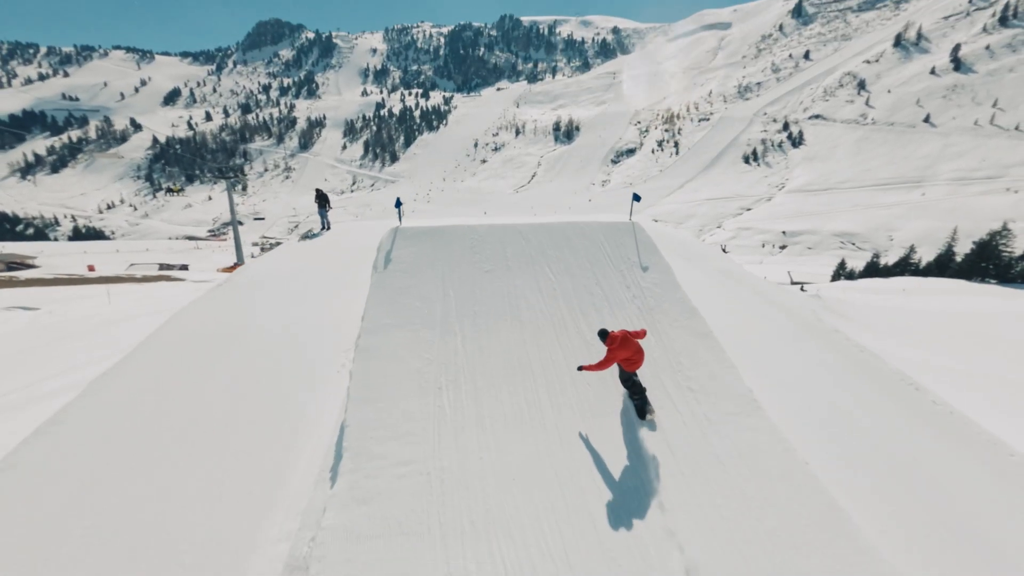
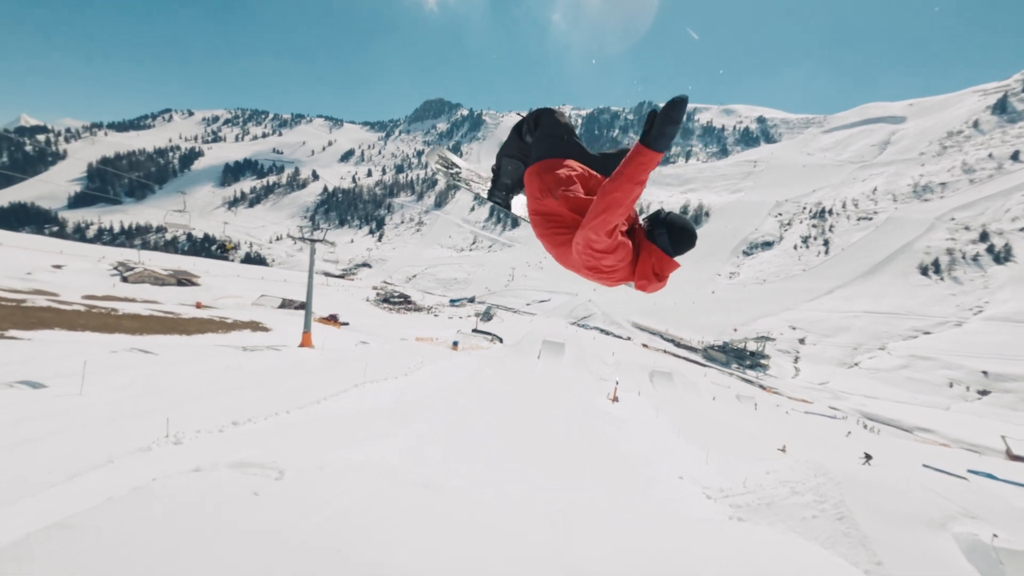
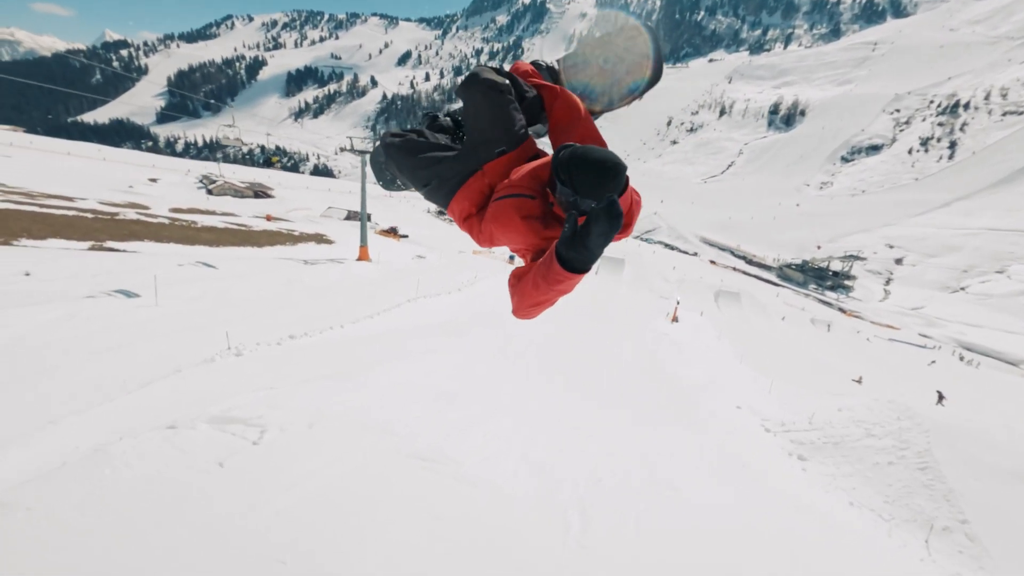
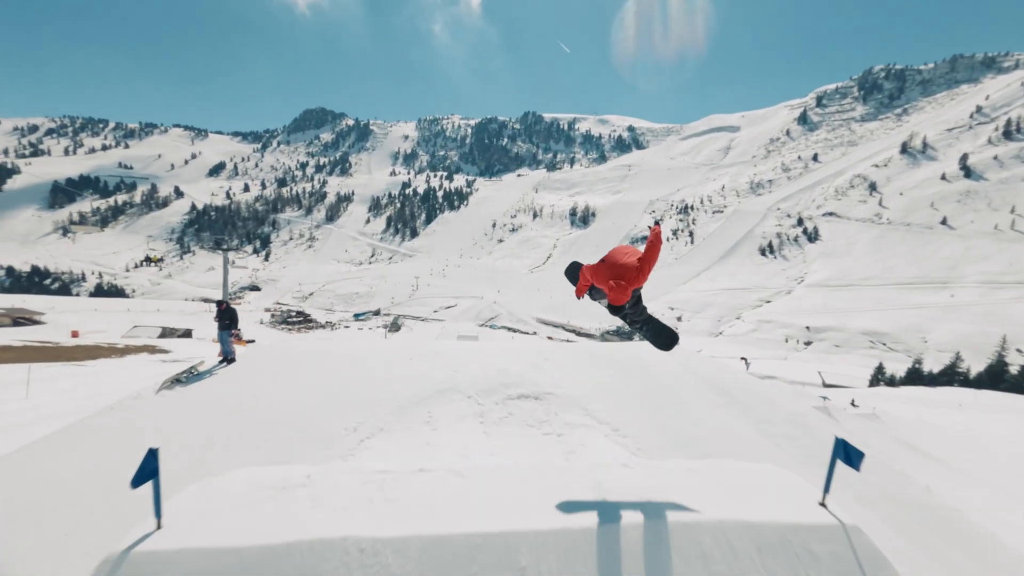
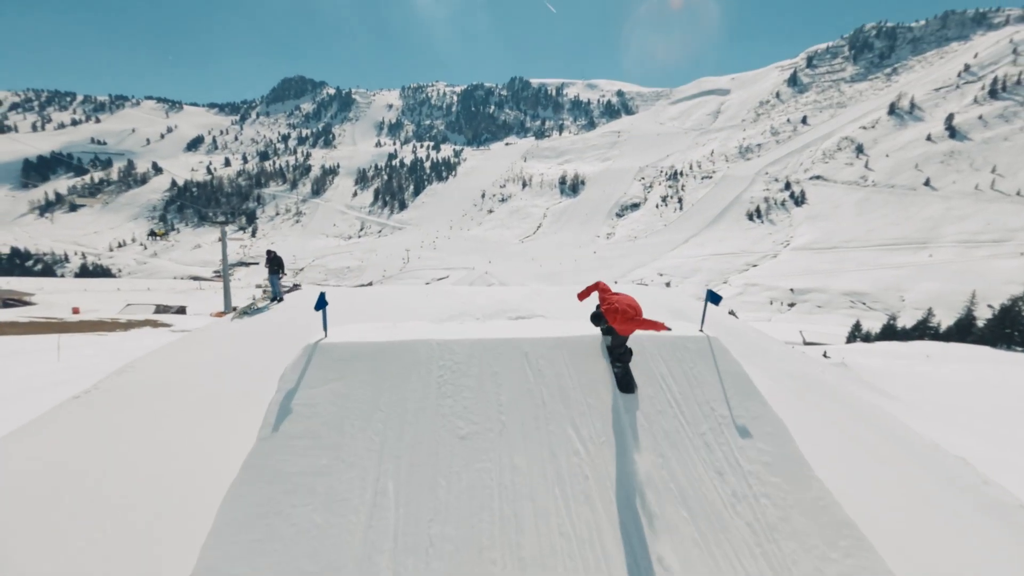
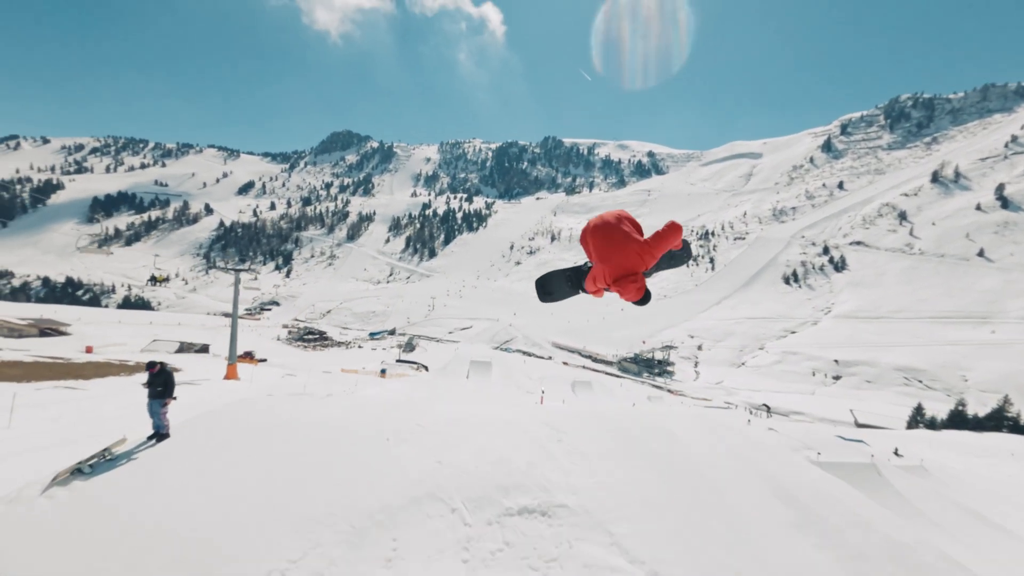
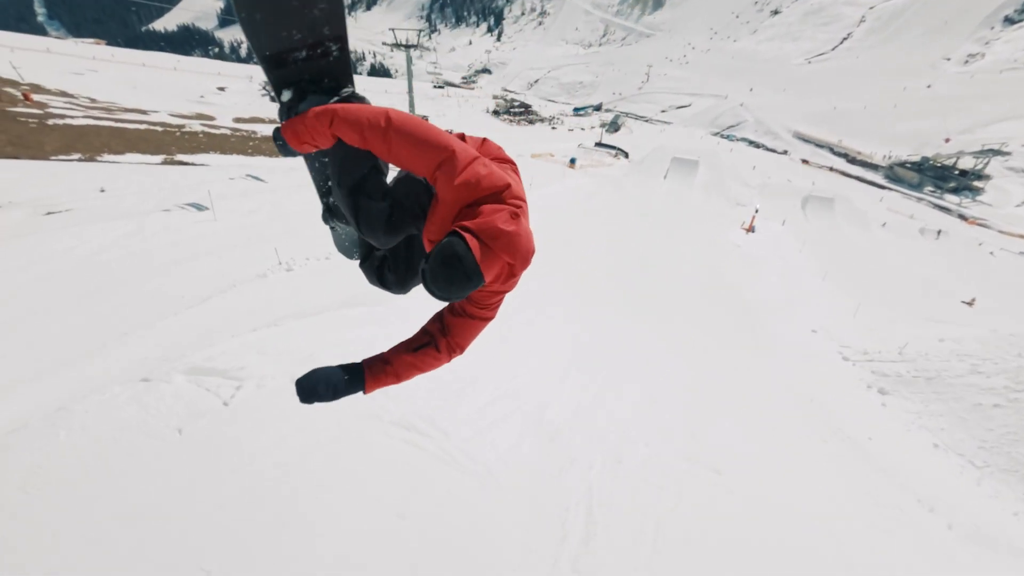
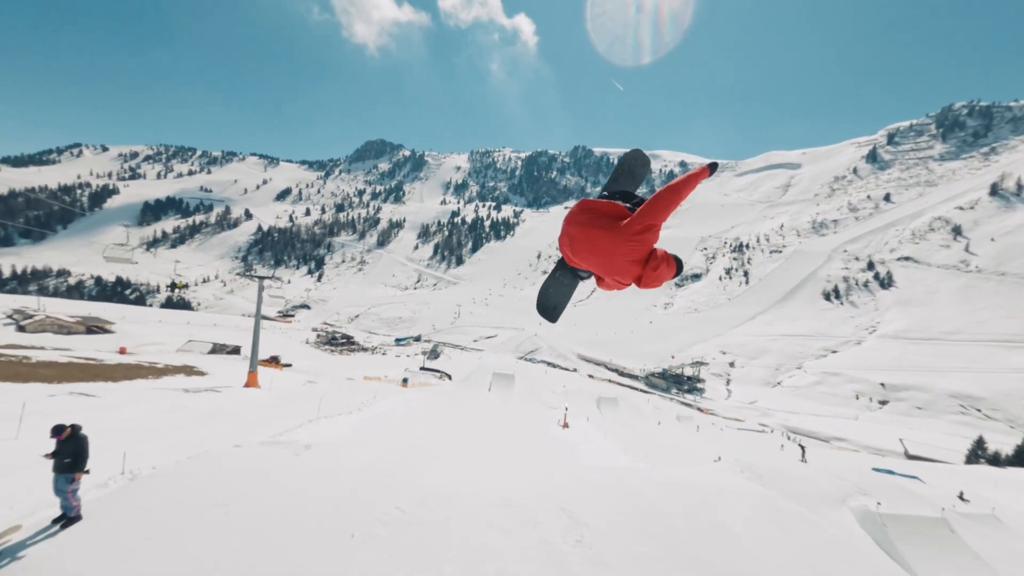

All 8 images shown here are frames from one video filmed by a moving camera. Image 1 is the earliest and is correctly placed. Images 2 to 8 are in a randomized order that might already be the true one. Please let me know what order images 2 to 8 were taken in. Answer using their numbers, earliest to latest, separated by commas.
5, 4, 6, 8, 2, 3, 7
